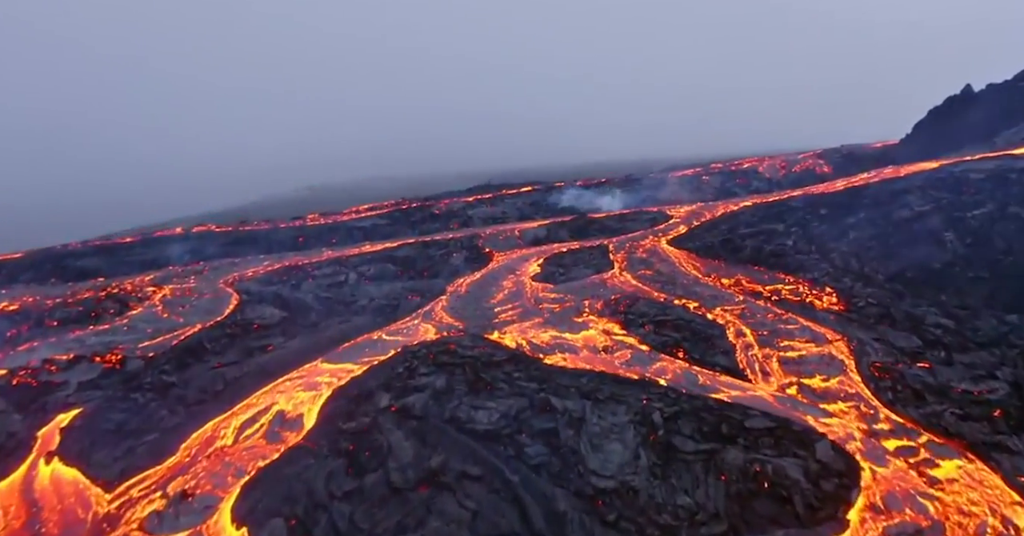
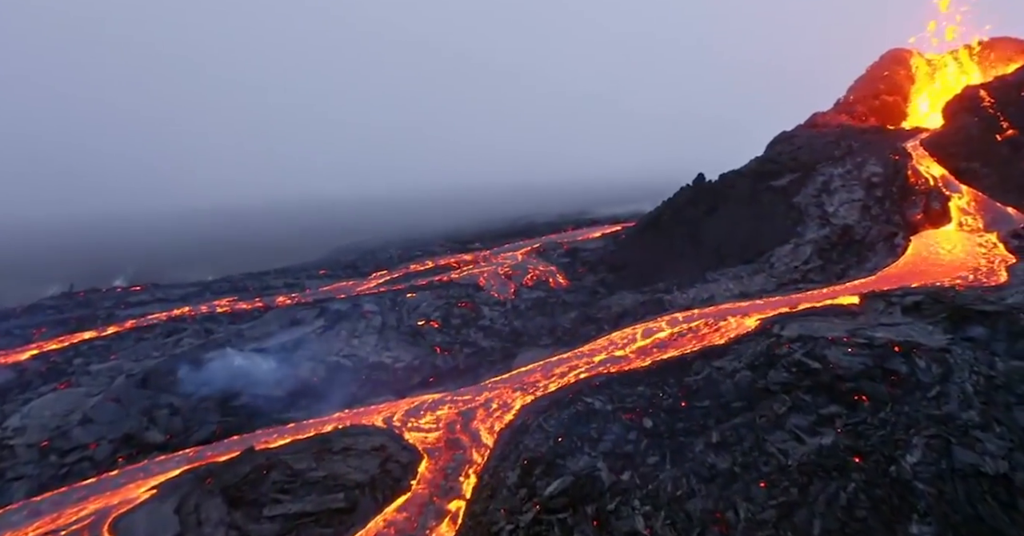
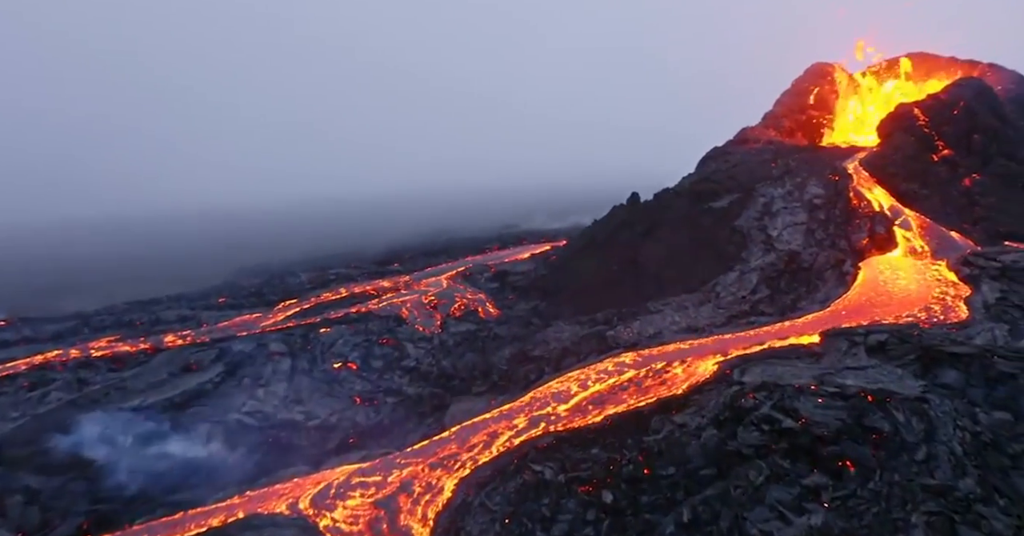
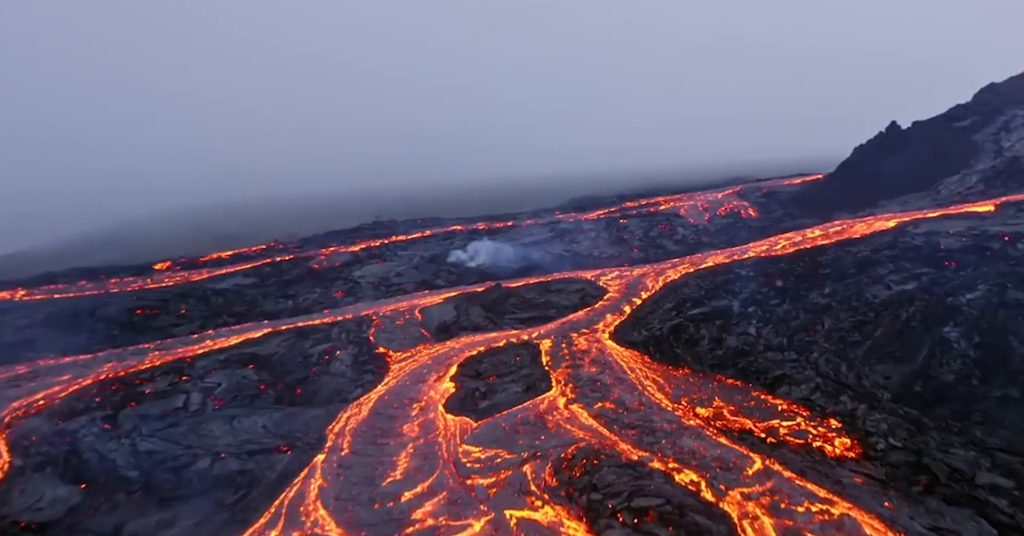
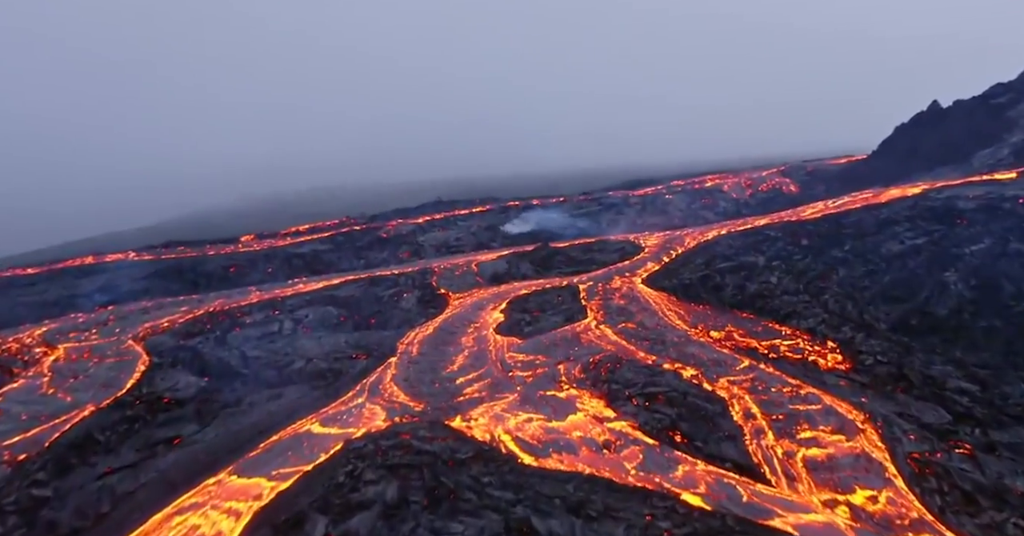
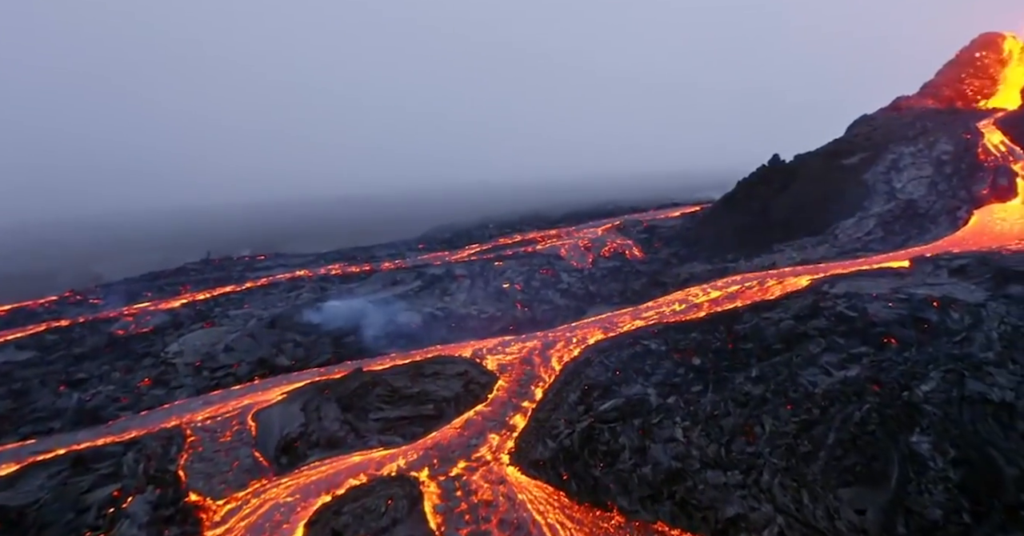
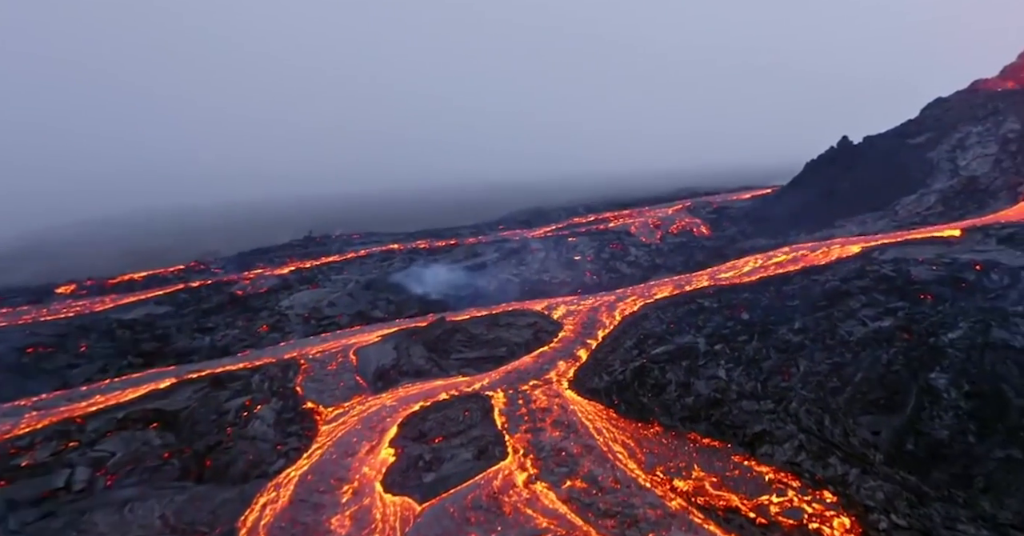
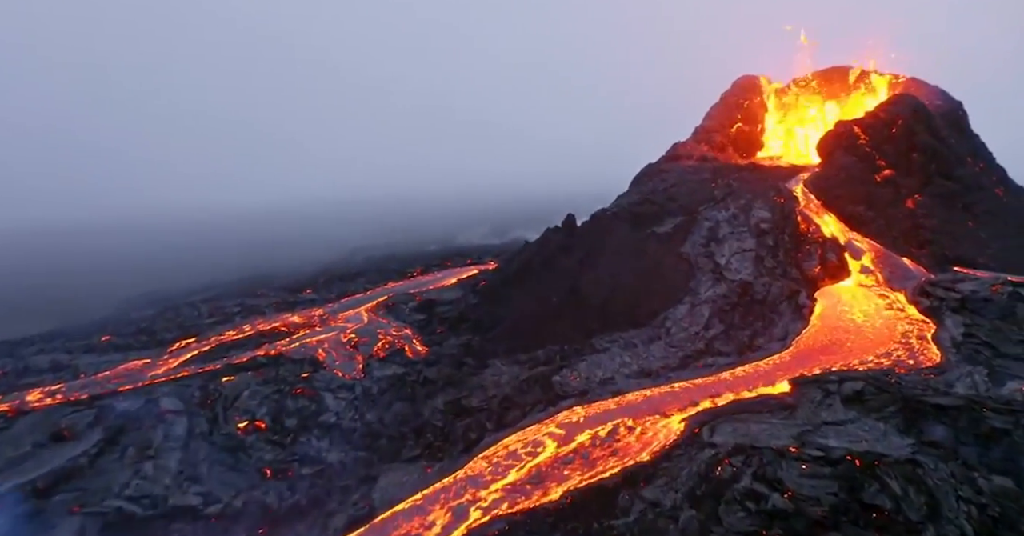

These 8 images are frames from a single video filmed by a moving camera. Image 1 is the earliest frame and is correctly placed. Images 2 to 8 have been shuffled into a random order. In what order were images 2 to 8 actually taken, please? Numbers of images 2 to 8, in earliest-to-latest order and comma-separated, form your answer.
5, 4, 7, 6, 2, 3, 8
